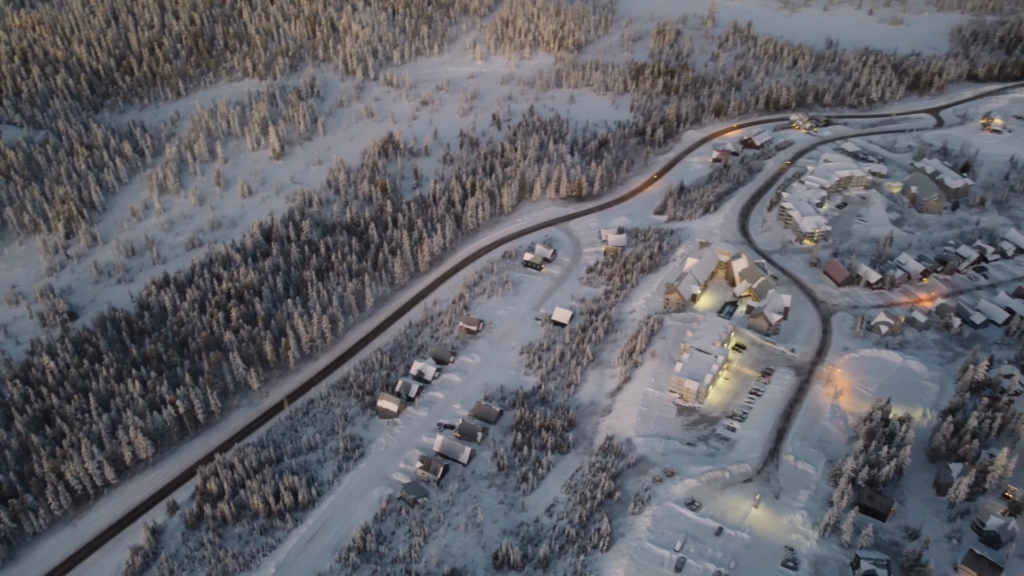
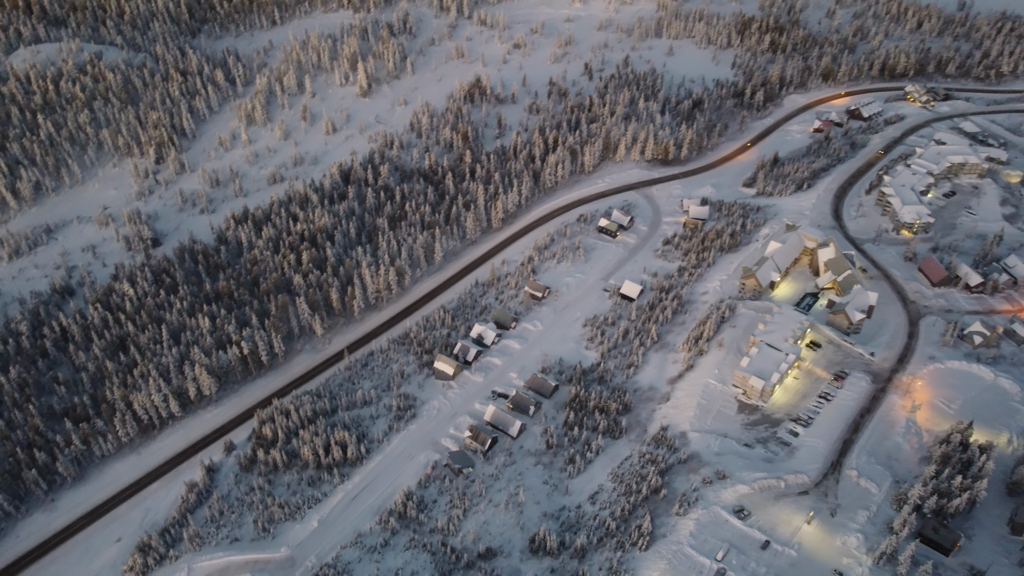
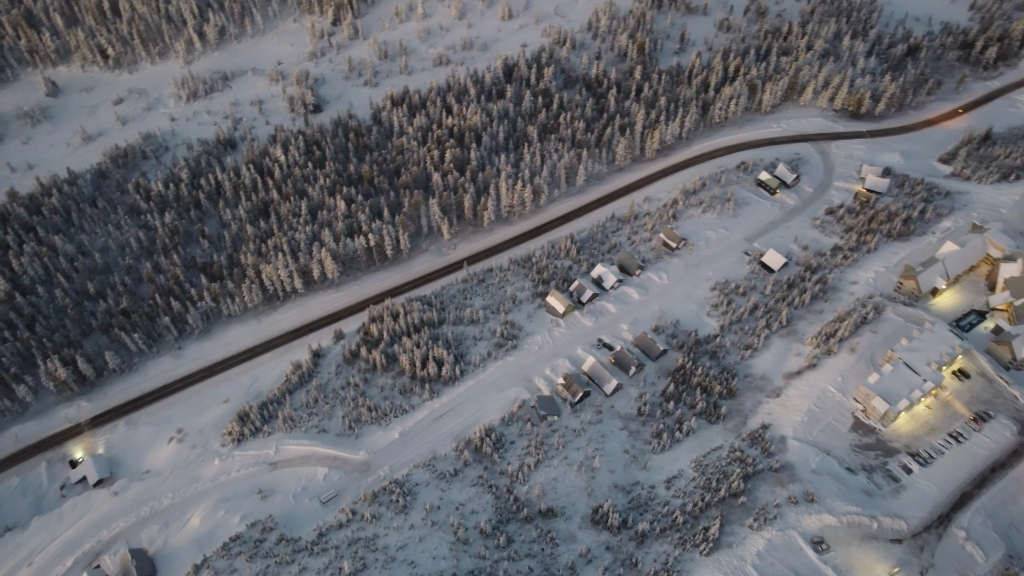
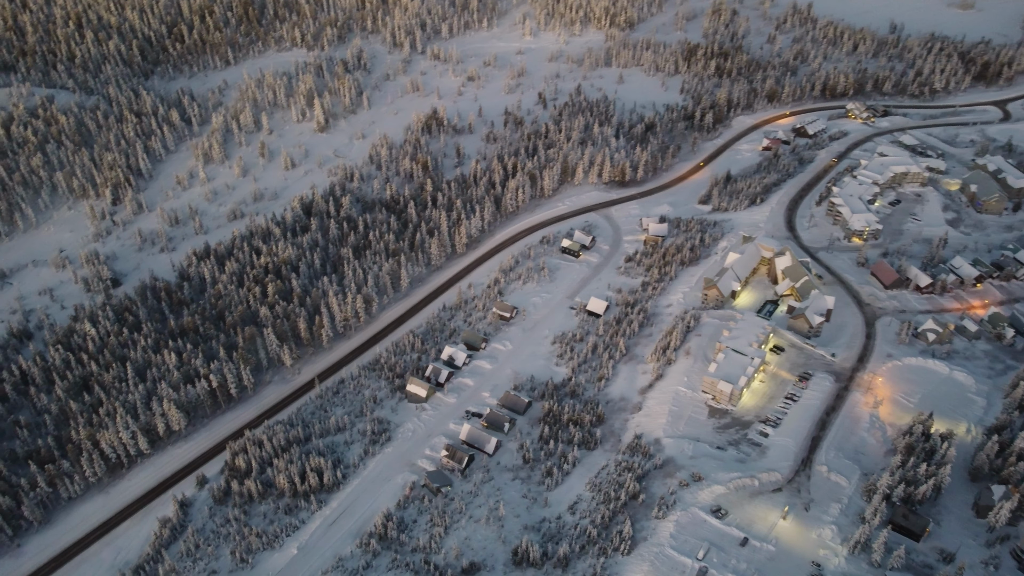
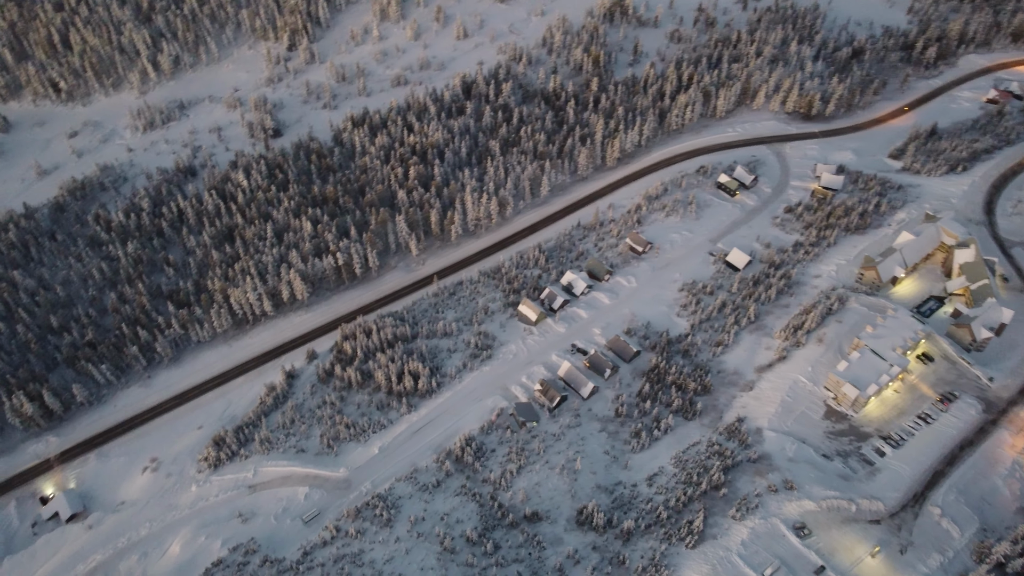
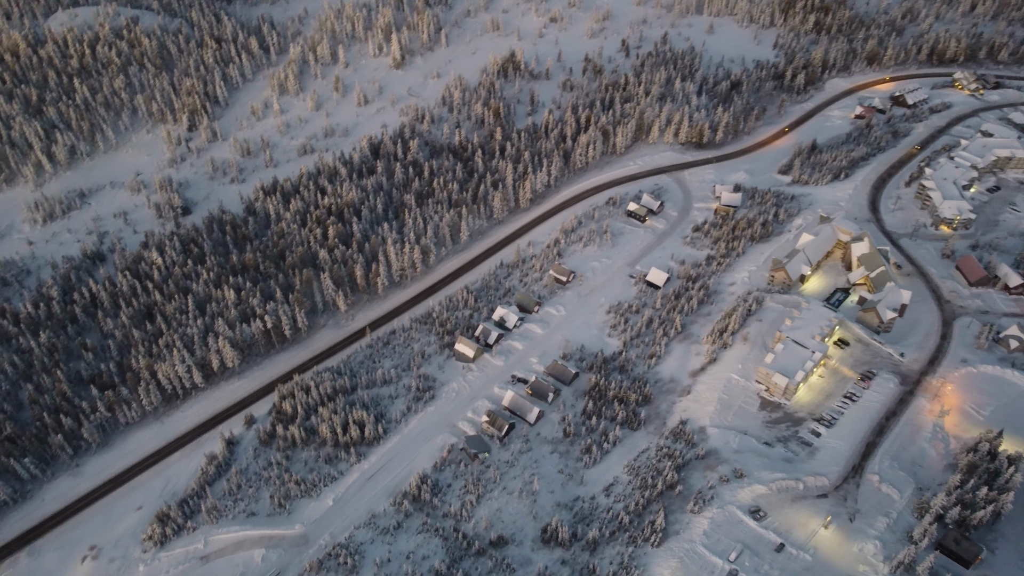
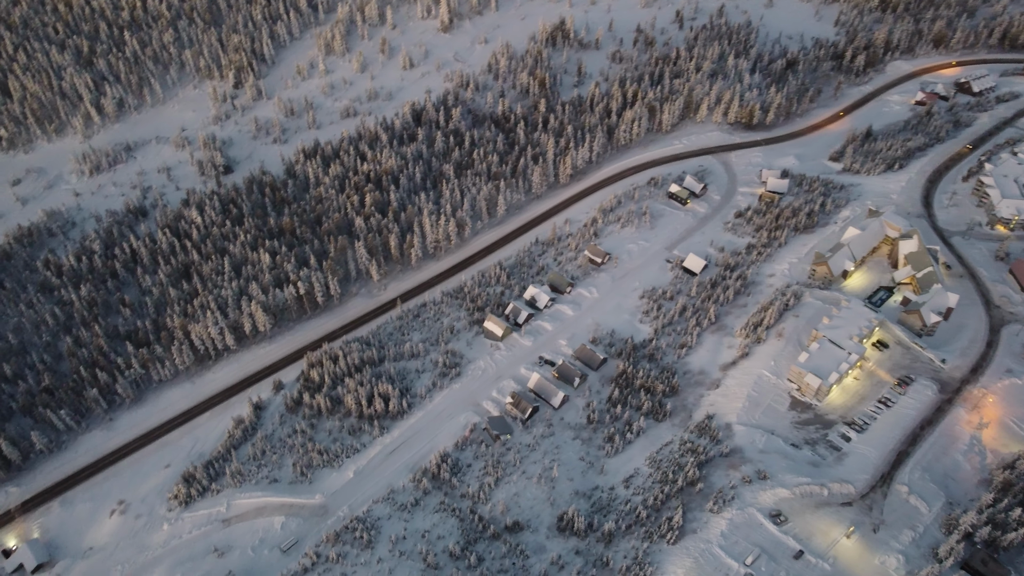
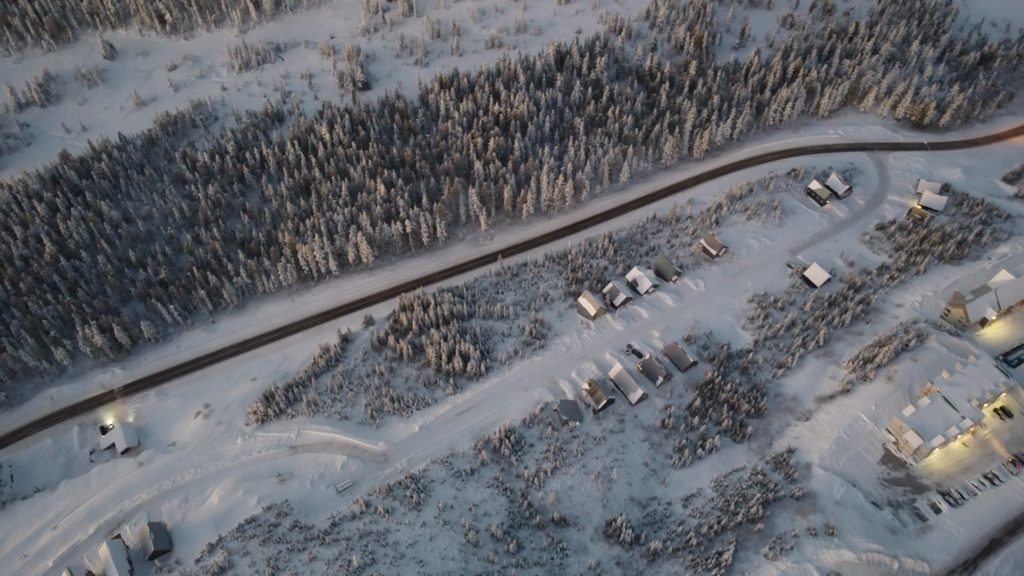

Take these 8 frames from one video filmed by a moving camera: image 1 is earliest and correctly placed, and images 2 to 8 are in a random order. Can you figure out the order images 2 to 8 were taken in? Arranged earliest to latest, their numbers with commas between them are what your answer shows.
4, 2, 6, 7, 5, 3, 8
